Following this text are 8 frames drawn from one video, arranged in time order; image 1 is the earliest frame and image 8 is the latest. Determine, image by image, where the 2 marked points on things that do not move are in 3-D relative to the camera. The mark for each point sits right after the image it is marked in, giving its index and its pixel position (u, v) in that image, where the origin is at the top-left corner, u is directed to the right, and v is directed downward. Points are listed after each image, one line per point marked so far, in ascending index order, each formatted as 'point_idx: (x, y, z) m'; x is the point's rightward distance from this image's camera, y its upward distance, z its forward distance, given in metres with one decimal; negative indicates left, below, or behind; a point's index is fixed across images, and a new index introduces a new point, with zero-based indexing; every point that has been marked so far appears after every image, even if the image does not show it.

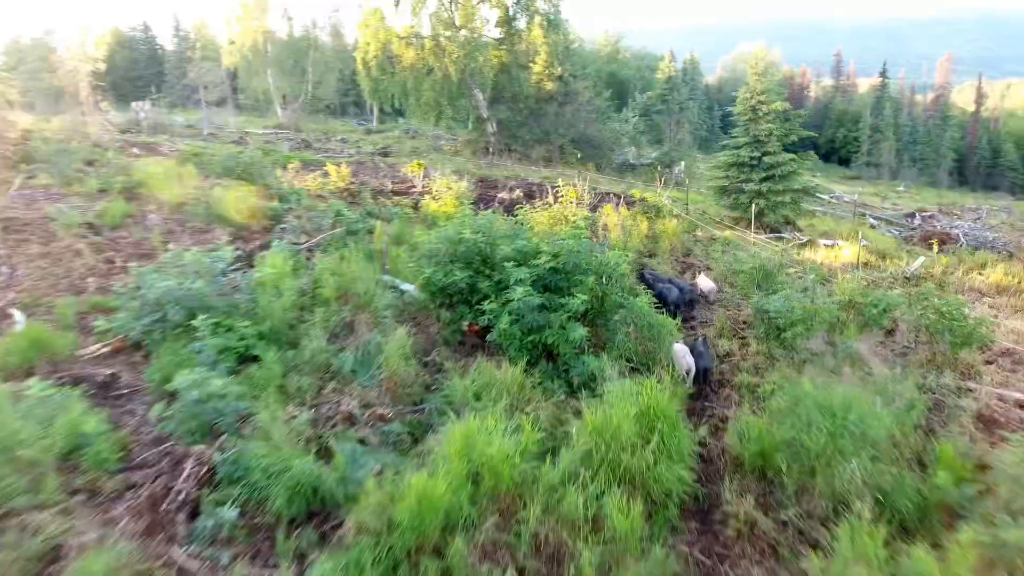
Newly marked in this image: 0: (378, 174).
0: (-3.3, +2.8, +16.2) m
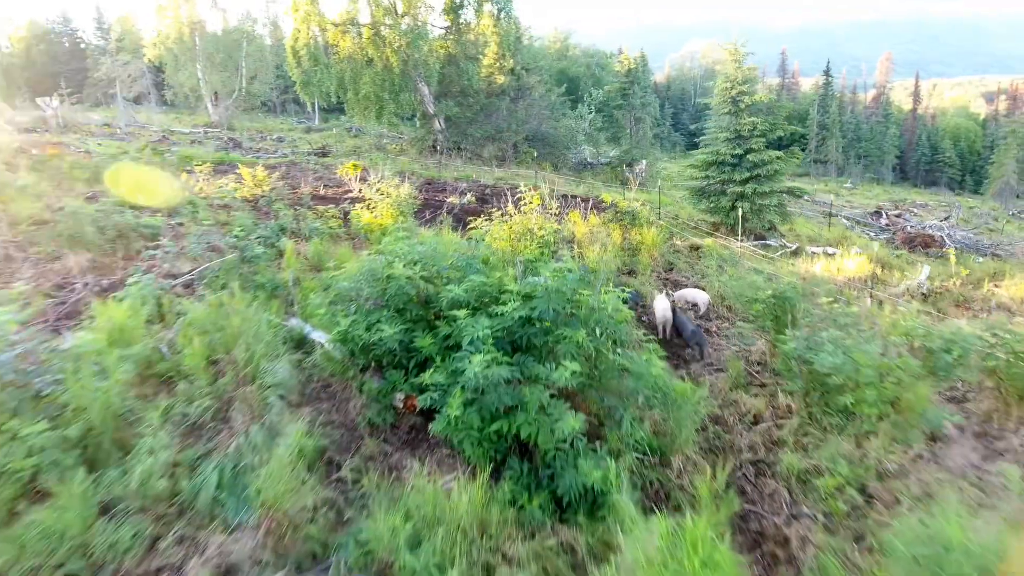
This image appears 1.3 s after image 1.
0: (-4.4, +2.4, +14.2) m
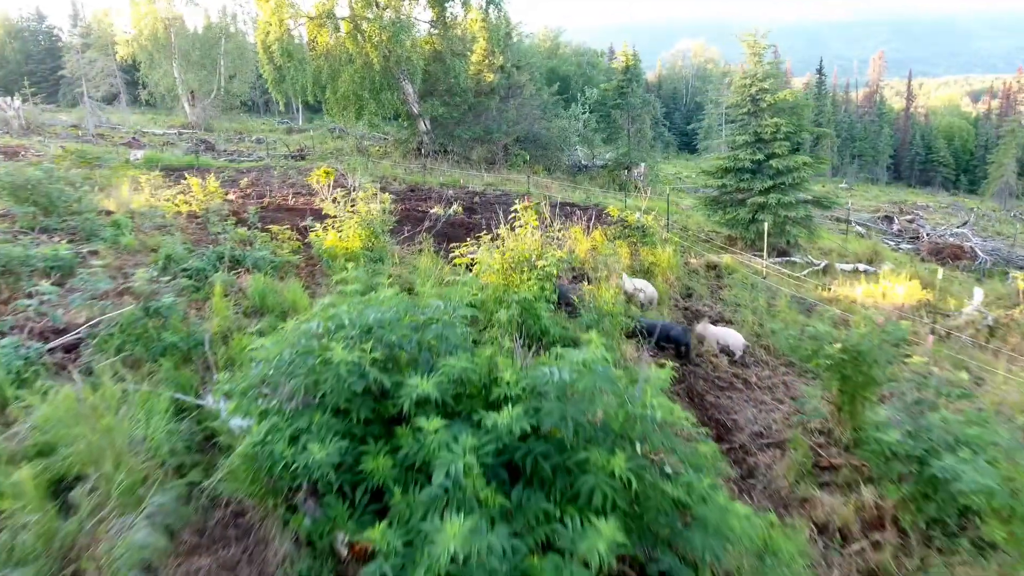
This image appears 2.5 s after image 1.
0: (-4.6, +2.0, +12.8) m
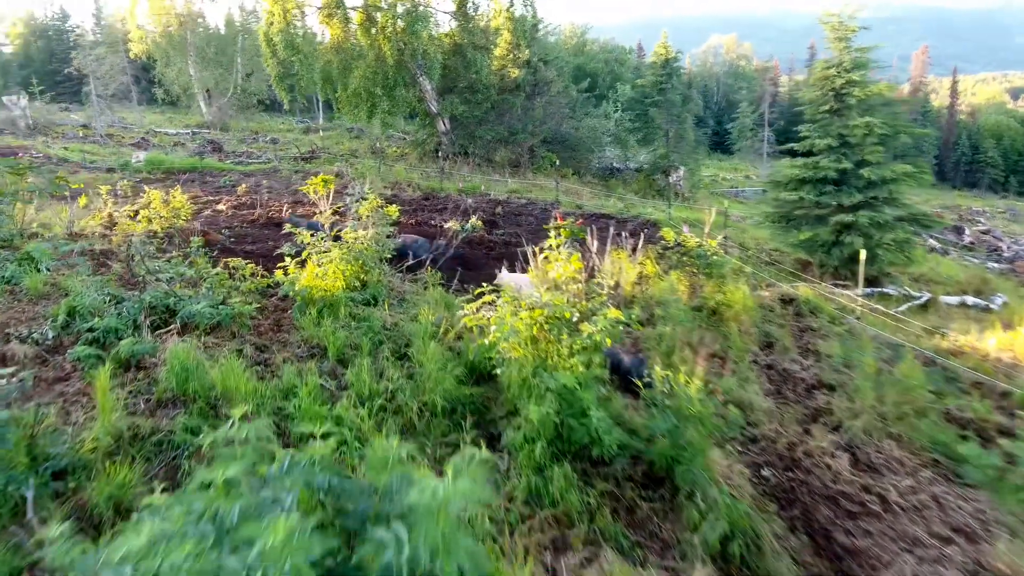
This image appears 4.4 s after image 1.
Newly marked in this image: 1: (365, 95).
0: (-4.1, +1.6, +11.3) m
1: (-3.6, +4.7, +15.7) m
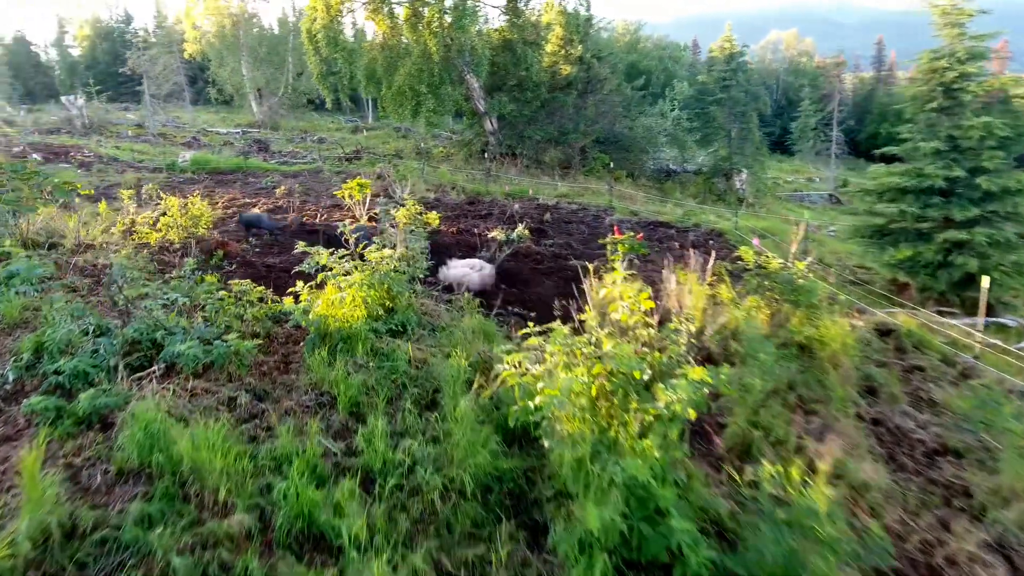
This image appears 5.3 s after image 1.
0: (-3.3, +1.5, +10.8) m
1: (-2.4, +4.5, +15.0) m
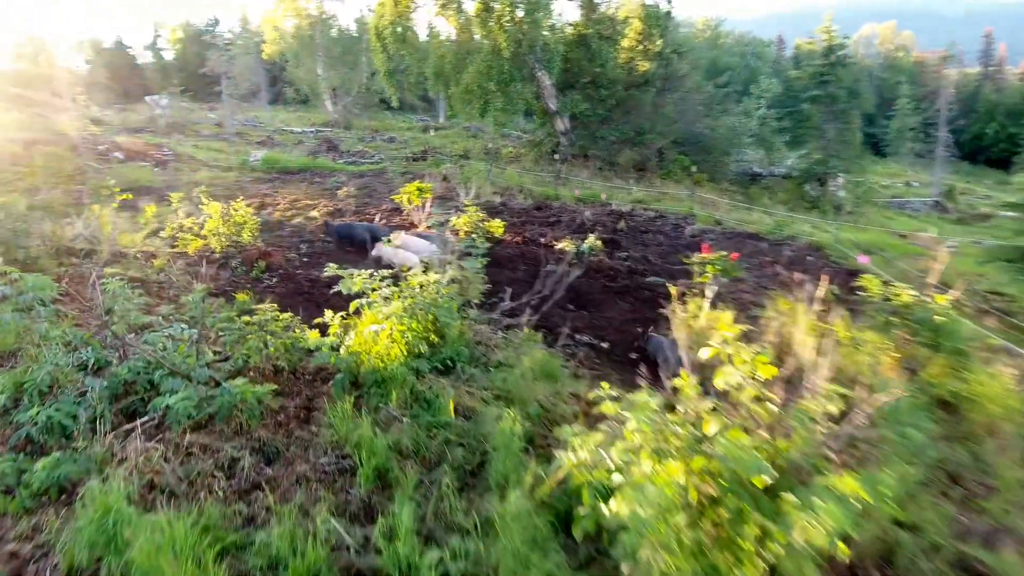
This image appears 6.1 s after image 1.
0: (-2.2, +1.3, +10.3) m
1: (-0.7, +4.4, +14.4) m
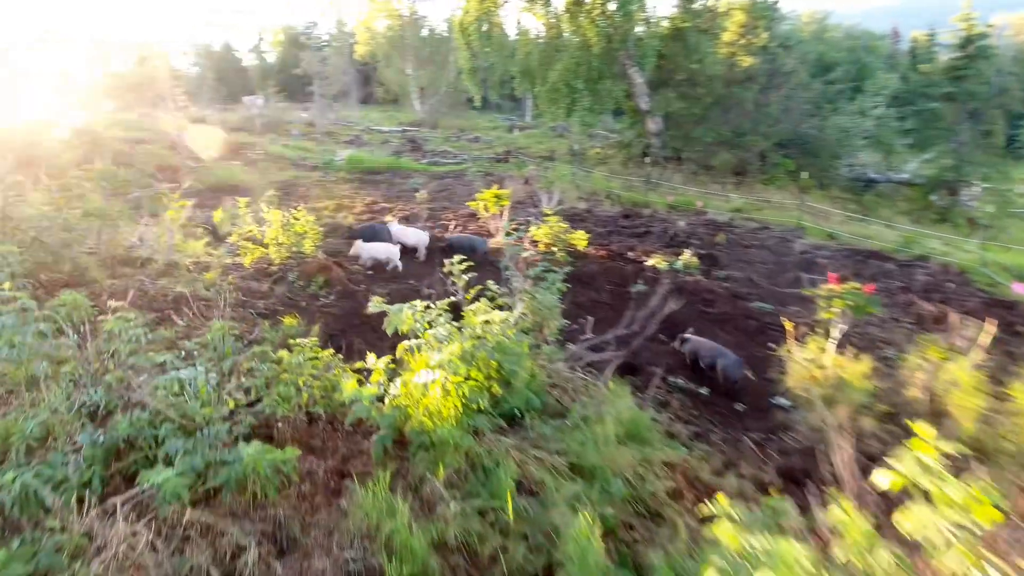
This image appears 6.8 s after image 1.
0: (-0.9, +1.2, +9.7) m
1: (+1.1, +4.2, +13.7) m
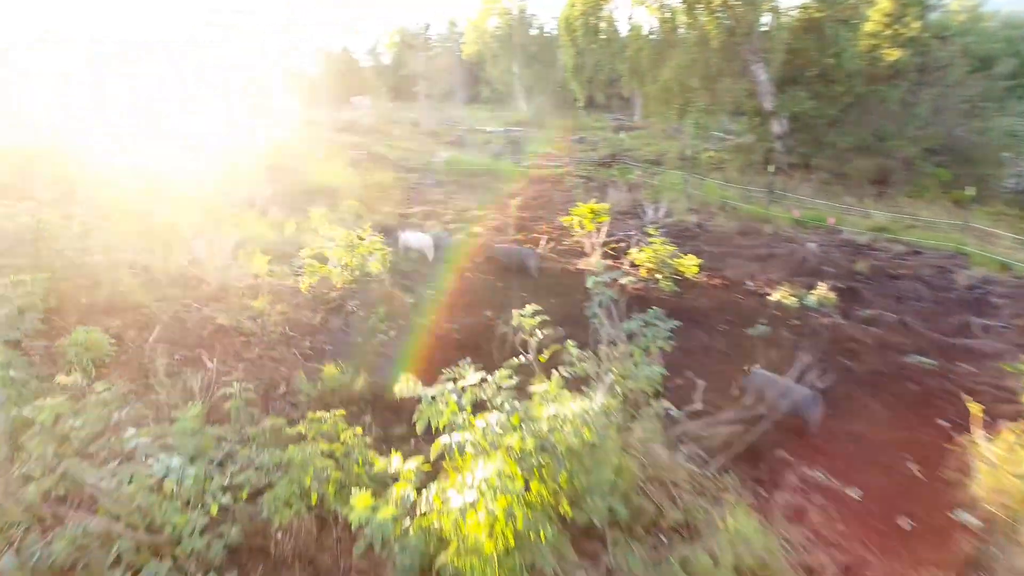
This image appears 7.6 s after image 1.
0: (+0.5, +0.9, +8.9) m
1: (+3.2, +3.8, +12.5) m
